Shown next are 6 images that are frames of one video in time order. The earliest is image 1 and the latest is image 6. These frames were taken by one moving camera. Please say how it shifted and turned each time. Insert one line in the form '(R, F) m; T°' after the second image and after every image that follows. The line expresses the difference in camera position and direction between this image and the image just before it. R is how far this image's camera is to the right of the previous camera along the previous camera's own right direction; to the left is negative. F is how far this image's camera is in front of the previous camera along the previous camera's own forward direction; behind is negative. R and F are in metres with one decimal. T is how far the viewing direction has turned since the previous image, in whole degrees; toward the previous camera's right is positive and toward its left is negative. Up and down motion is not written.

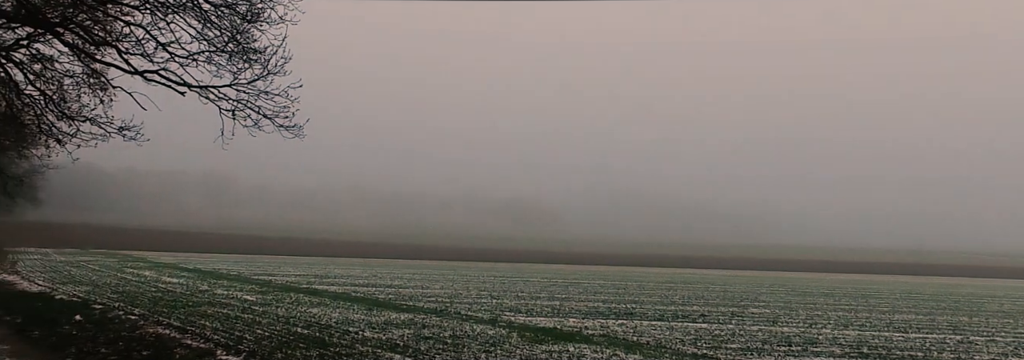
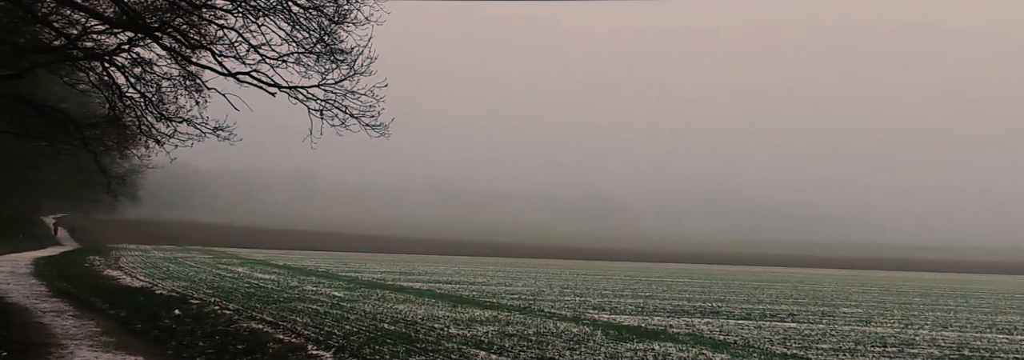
(-1.0, 0.0) m; -4°
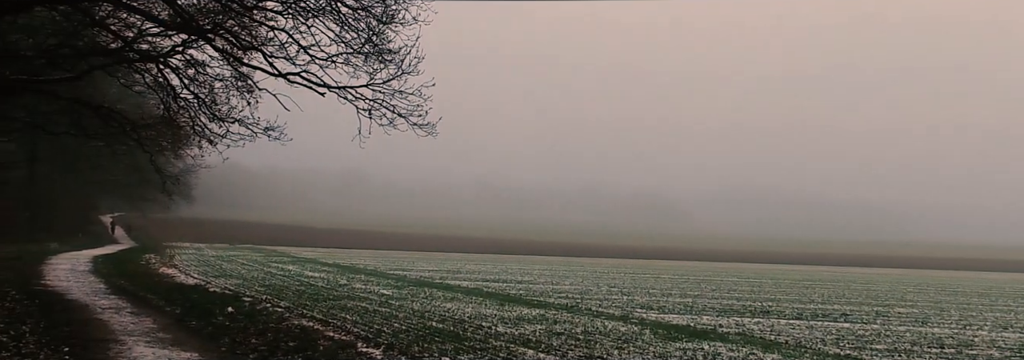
(-0.6, 0.0) m; -2°
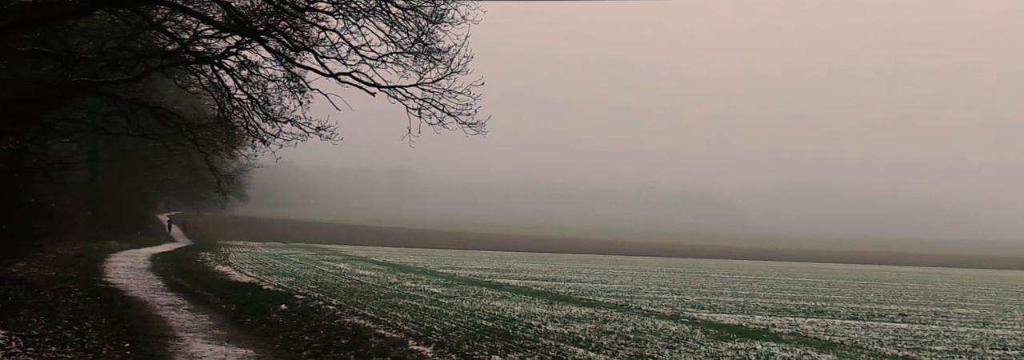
(-0.6, 0.0) m; -2°
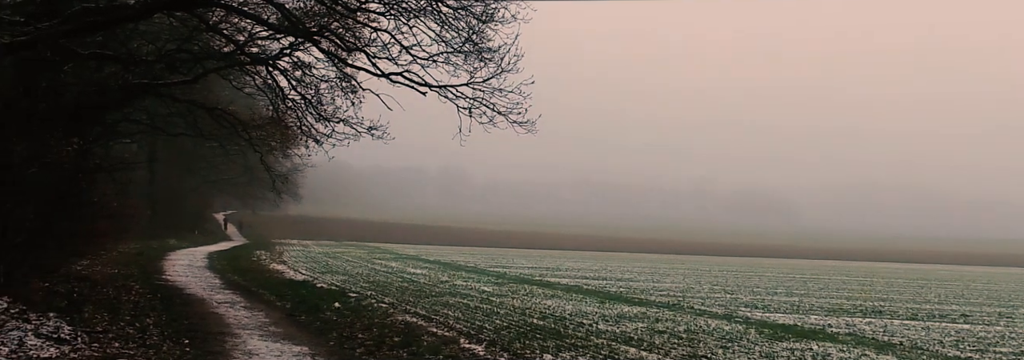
(-0.6, 0.0) m; -2°
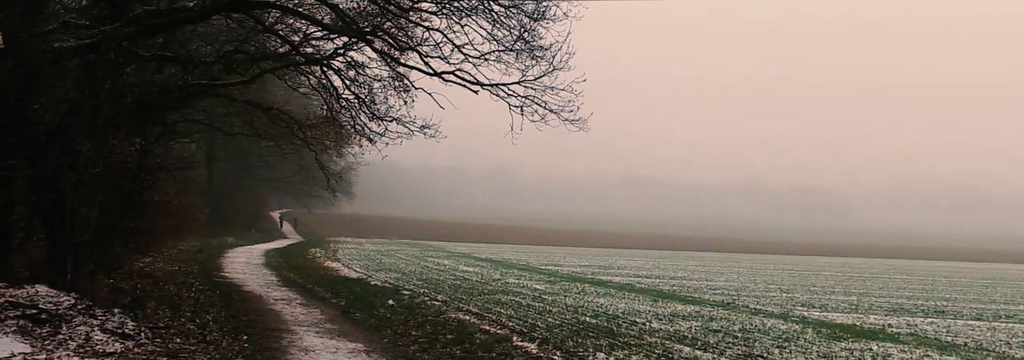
(-0.7, 0.0) m; -2°
